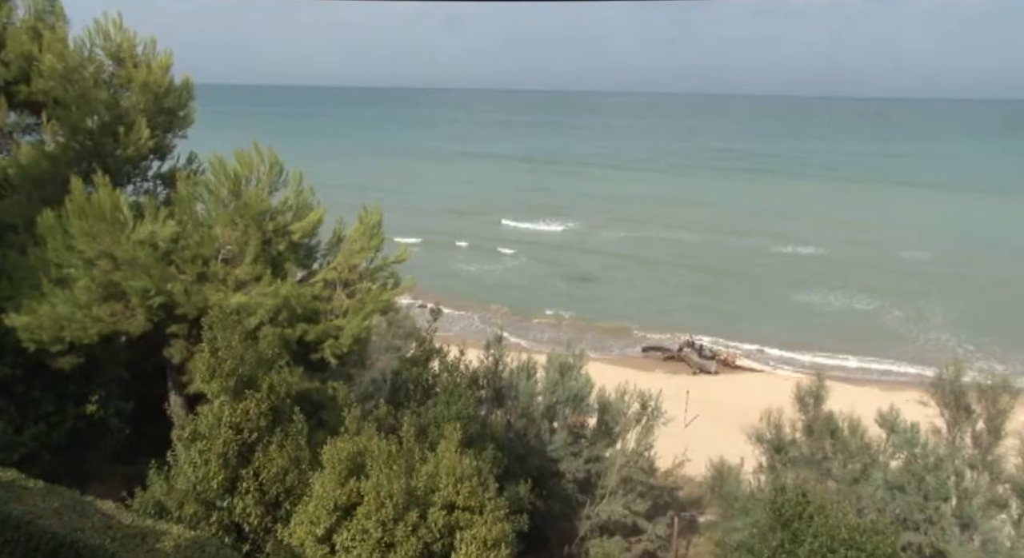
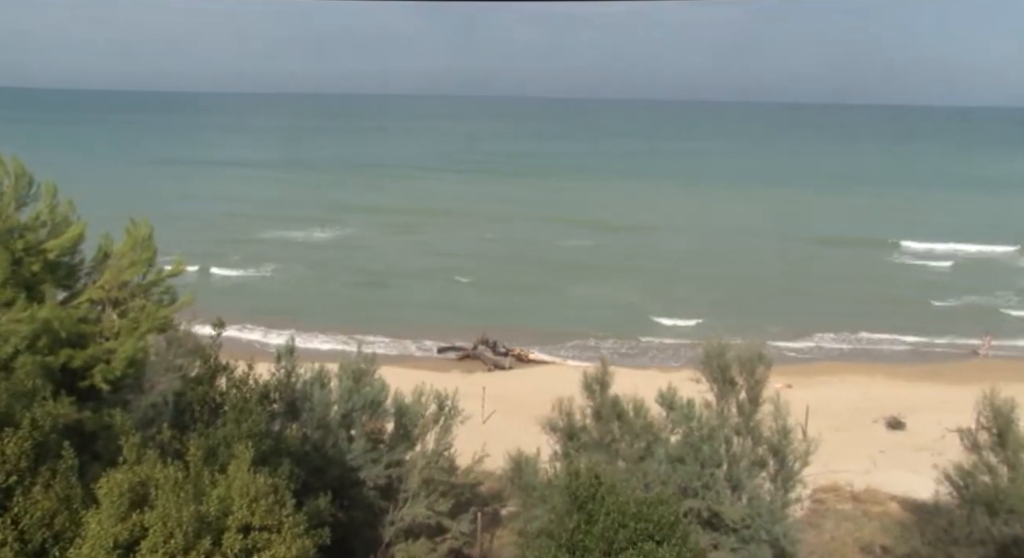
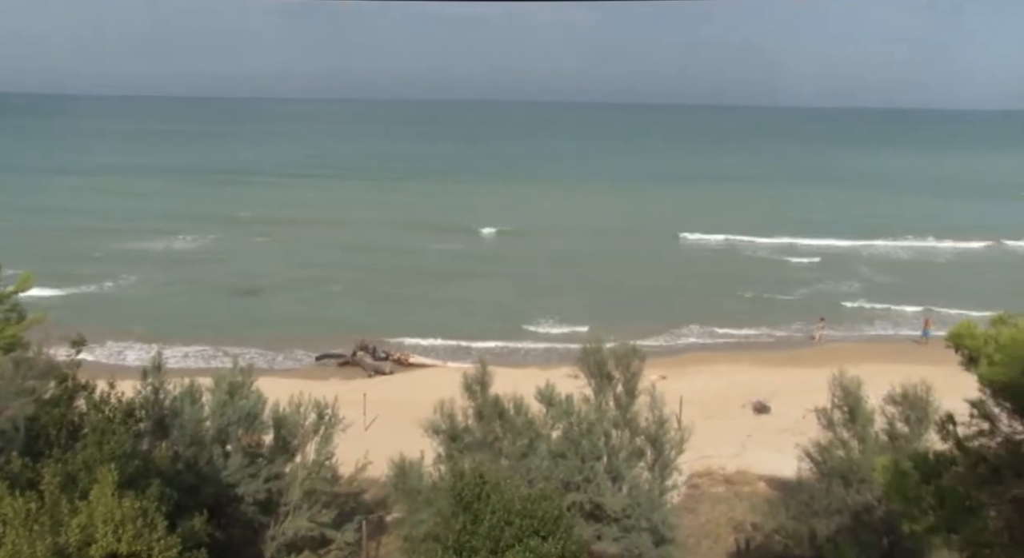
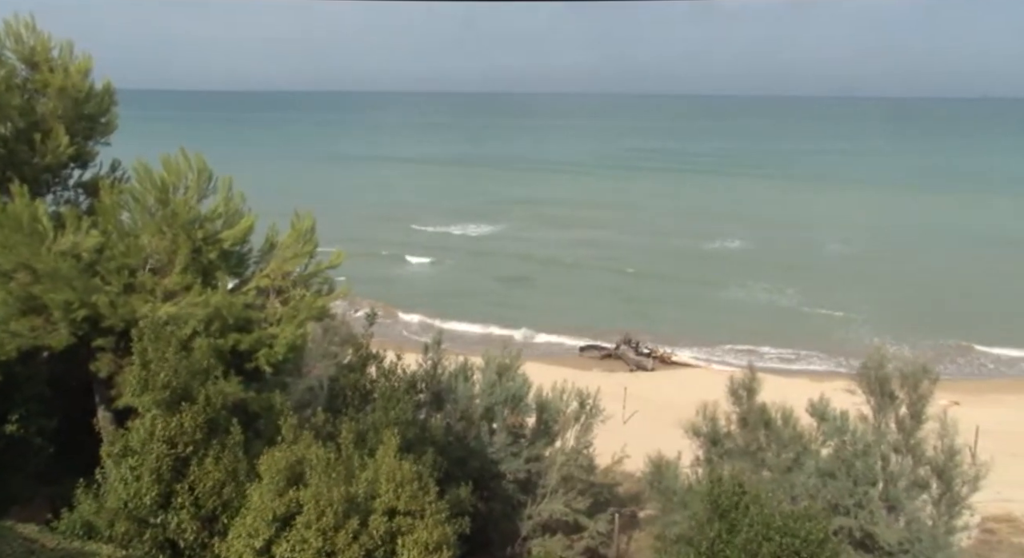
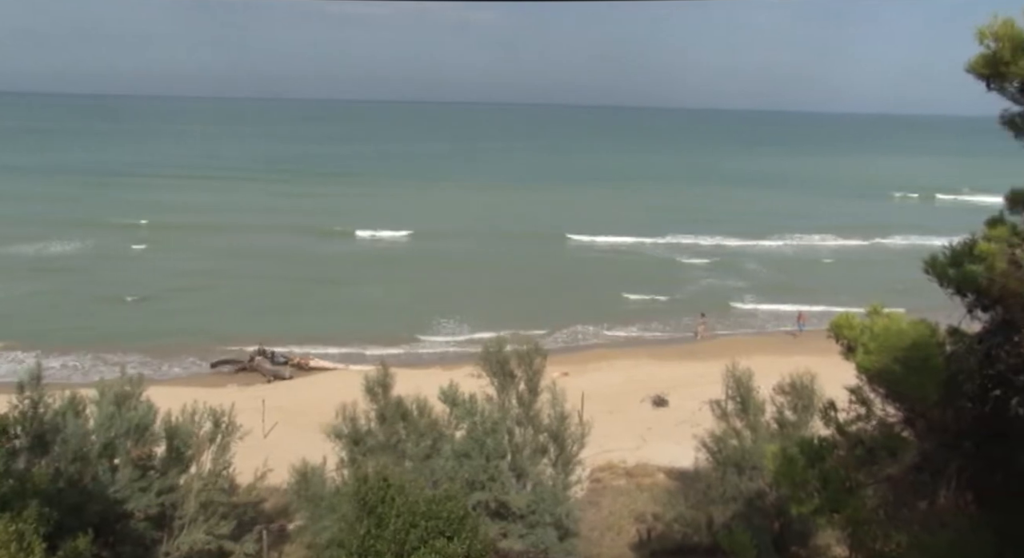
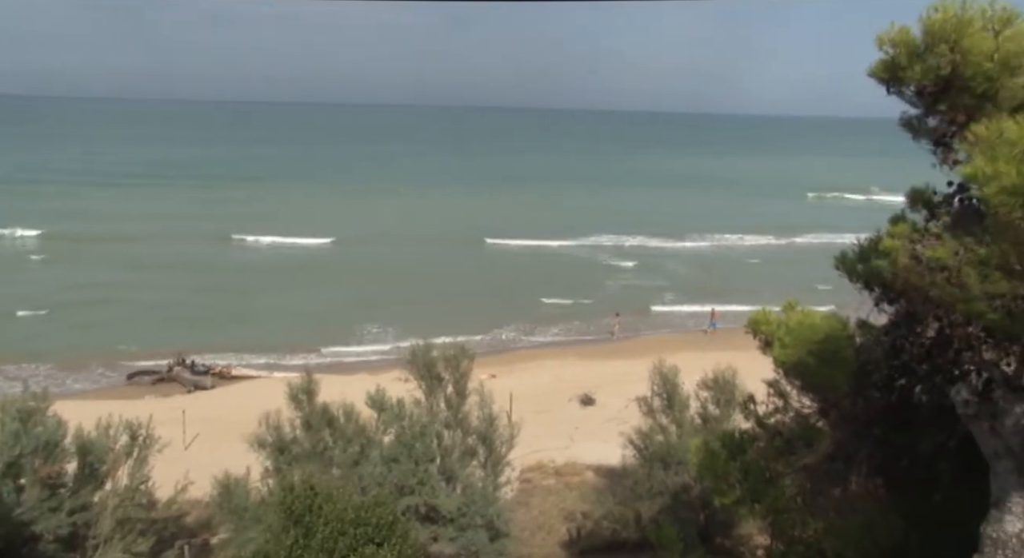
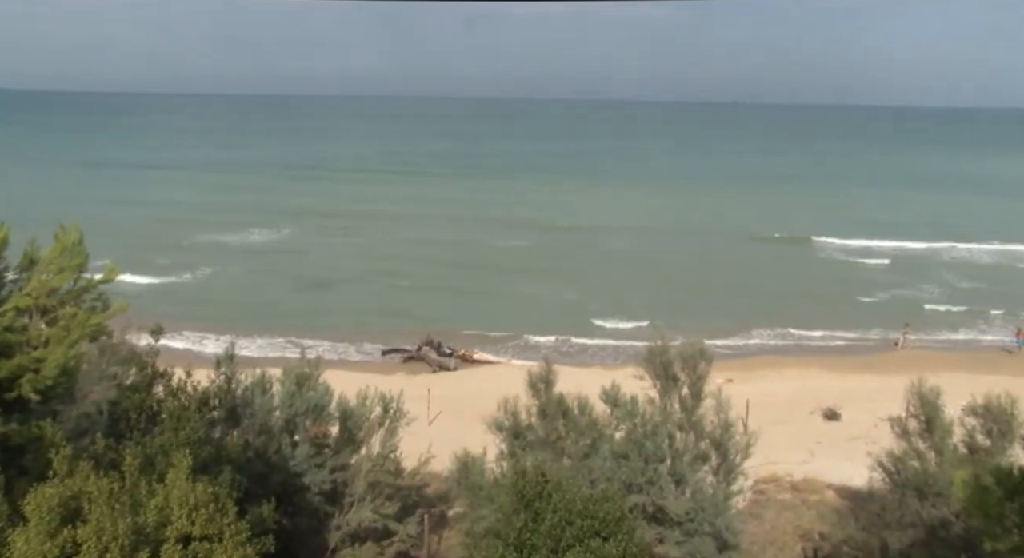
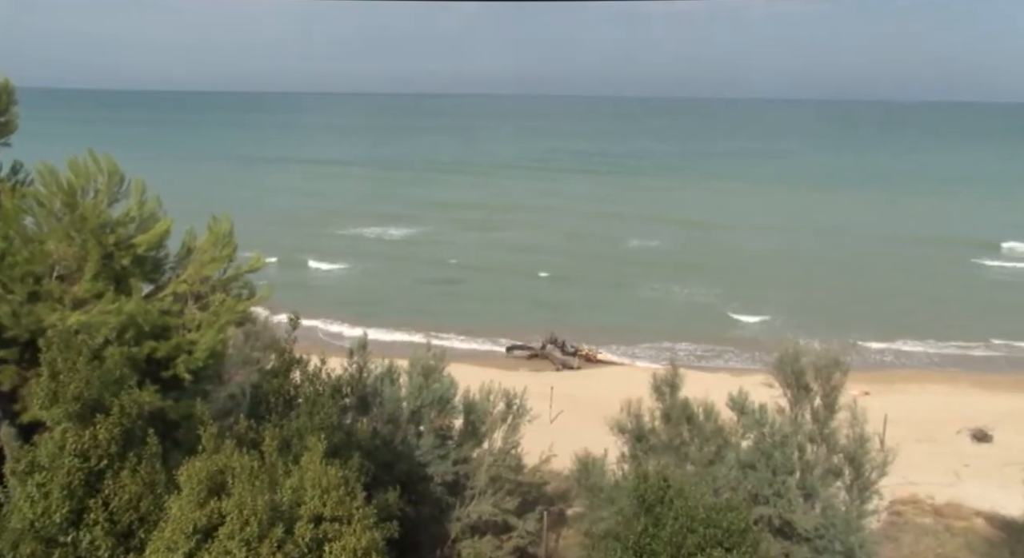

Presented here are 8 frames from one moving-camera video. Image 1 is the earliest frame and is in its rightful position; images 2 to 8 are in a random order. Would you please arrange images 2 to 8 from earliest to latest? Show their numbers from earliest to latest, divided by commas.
4, 8, 2, 7, 3, 5, 6
